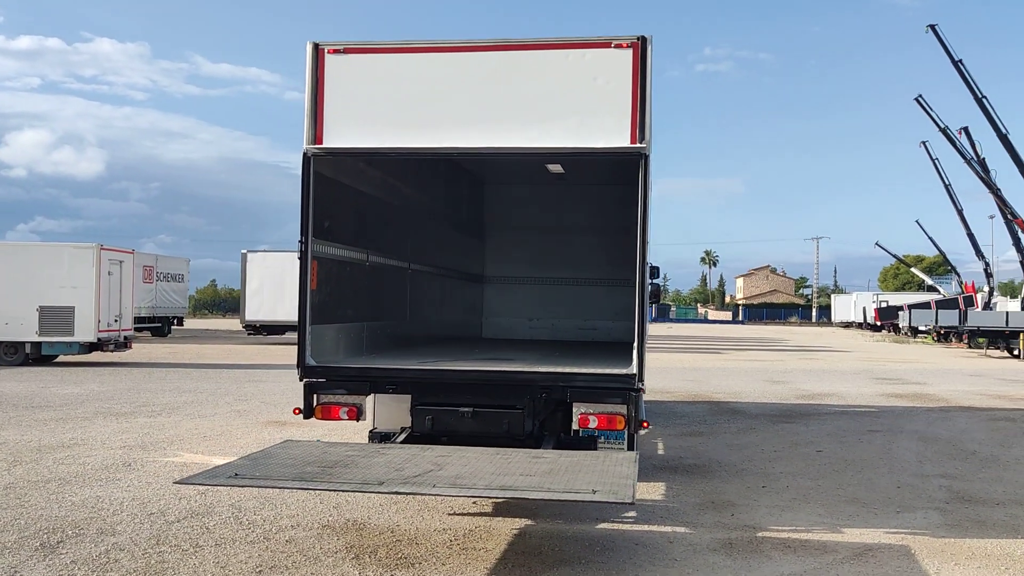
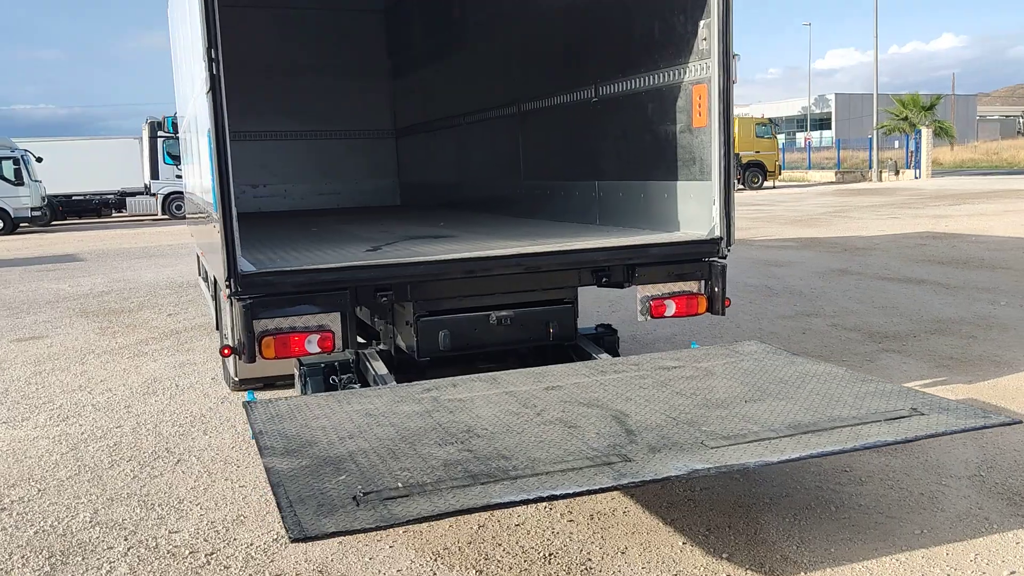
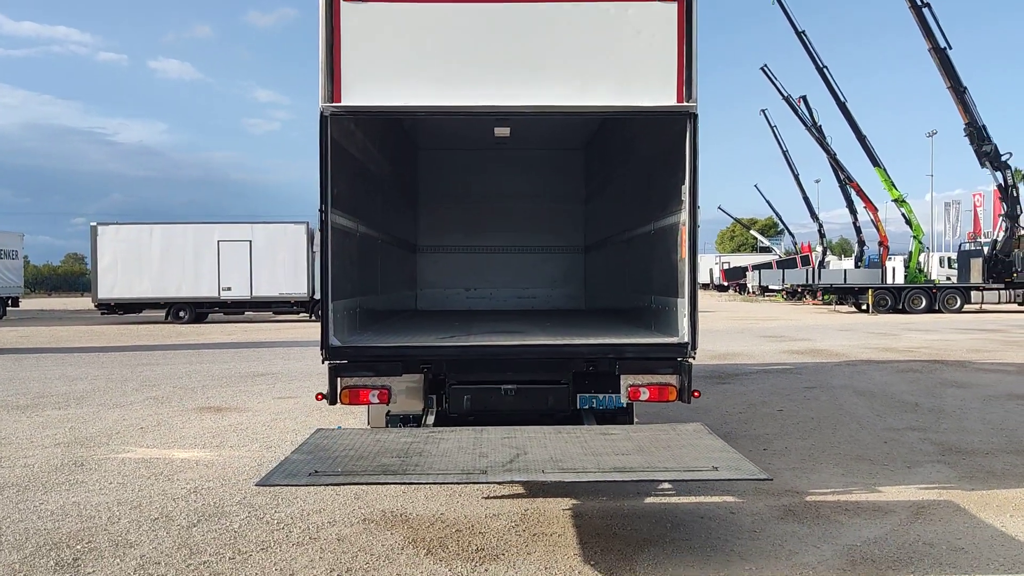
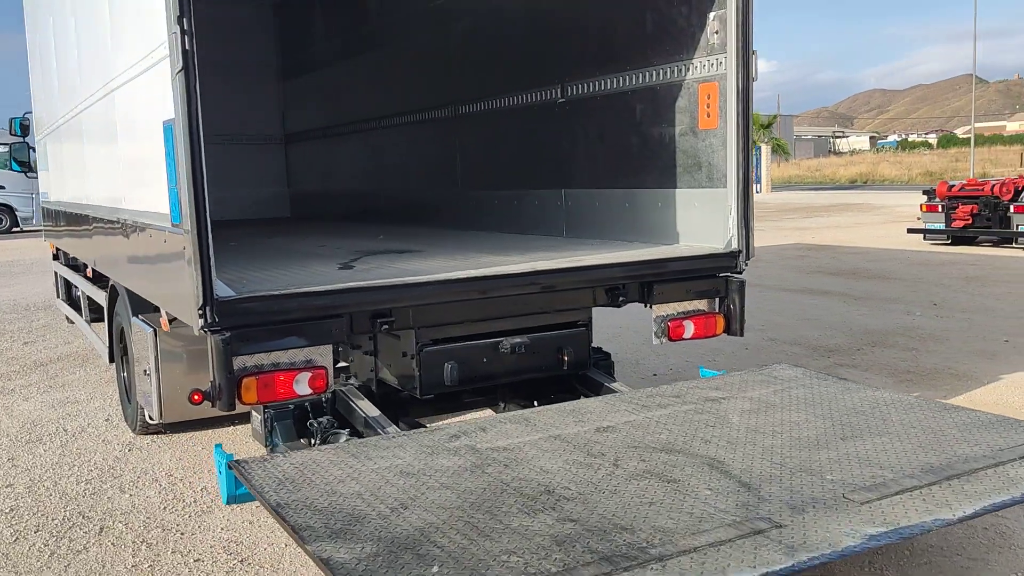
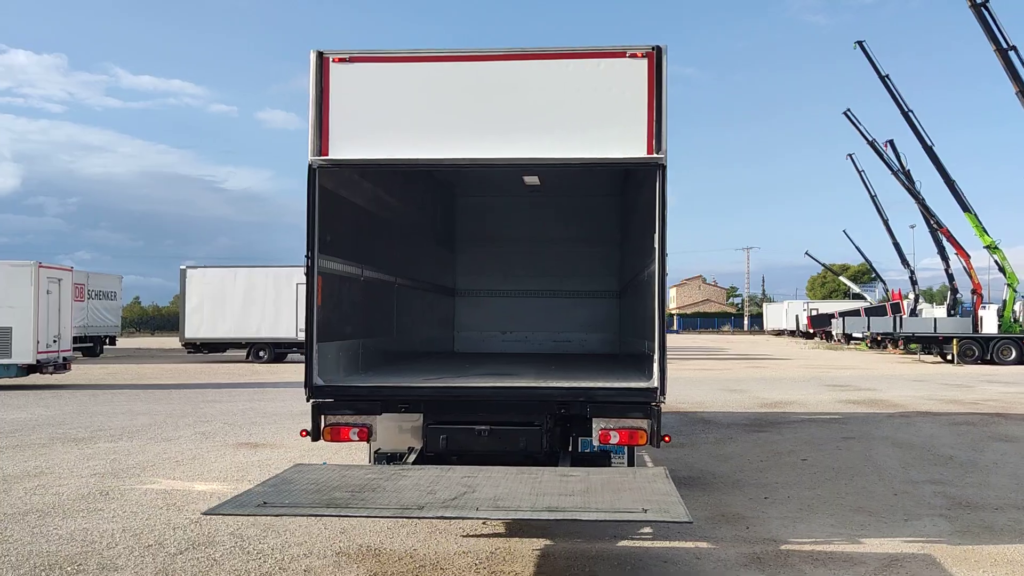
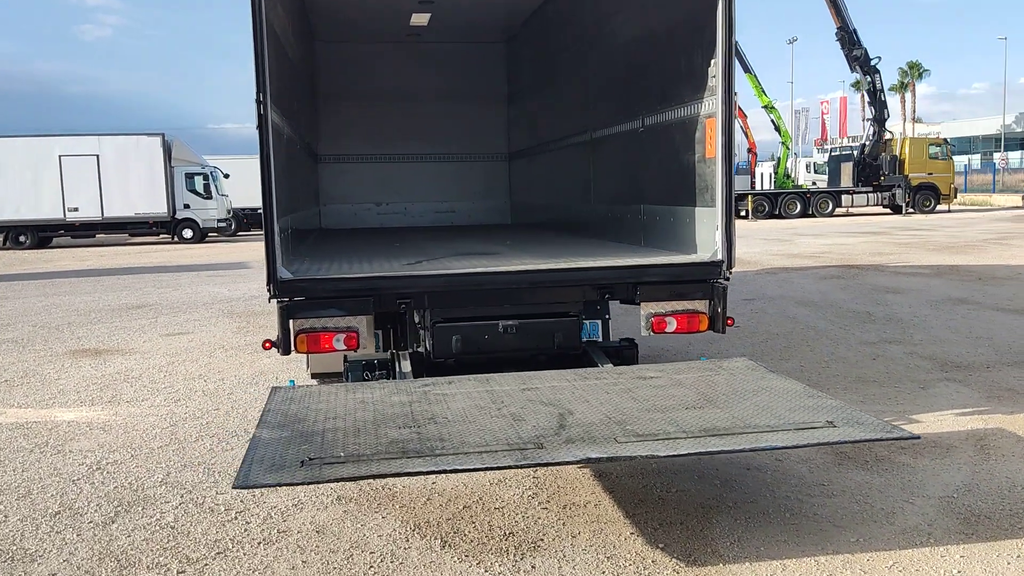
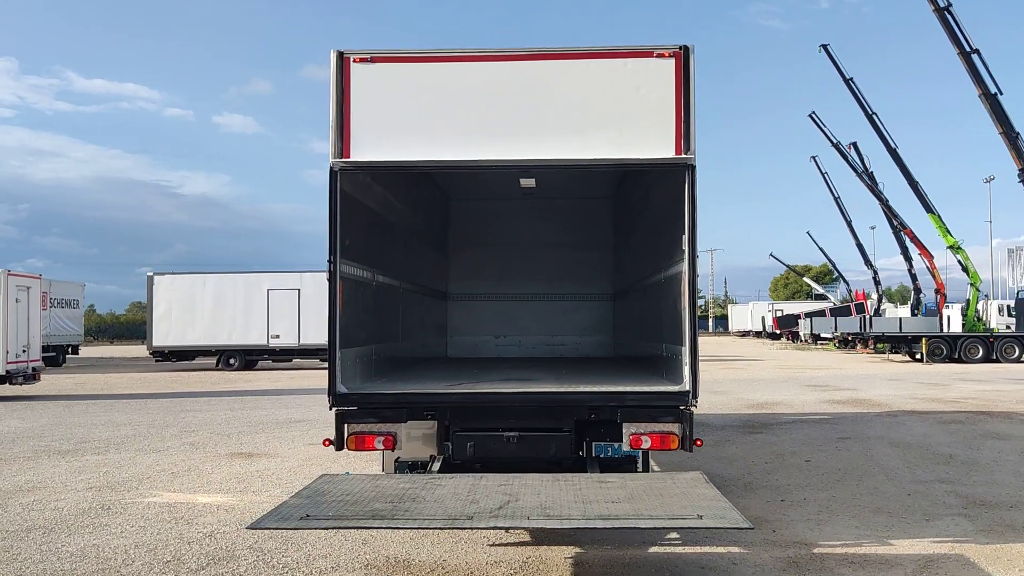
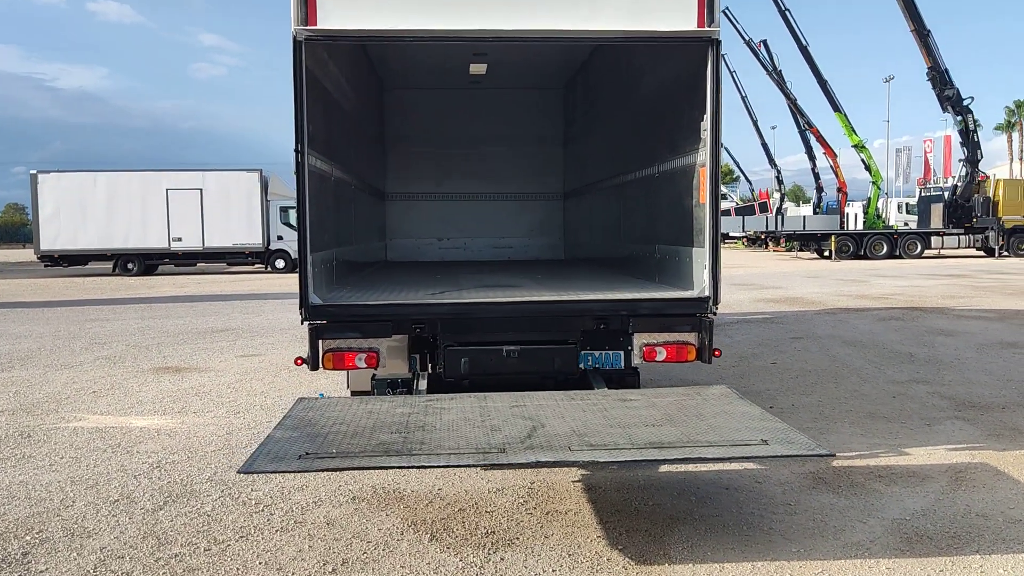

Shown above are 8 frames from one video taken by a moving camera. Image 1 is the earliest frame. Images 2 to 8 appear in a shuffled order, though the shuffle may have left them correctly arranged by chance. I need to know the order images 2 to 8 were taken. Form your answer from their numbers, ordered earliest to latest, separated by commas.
5, 7, 3, 8, 6, 2, 4
